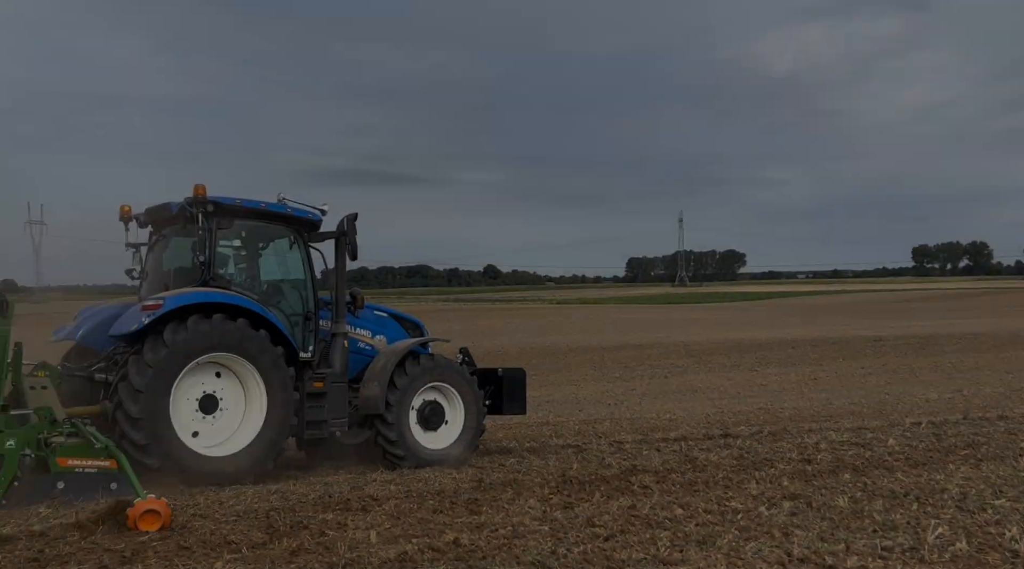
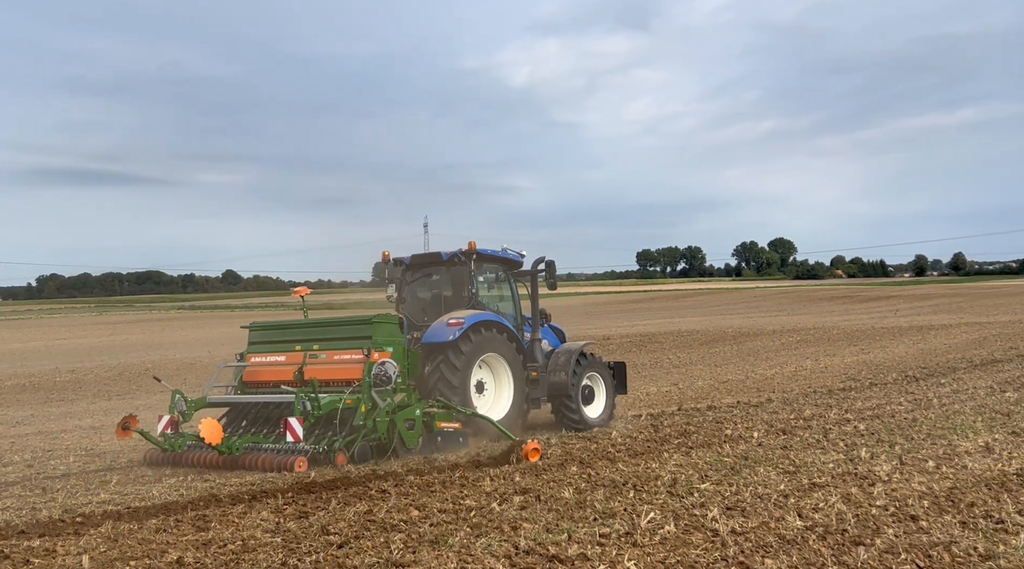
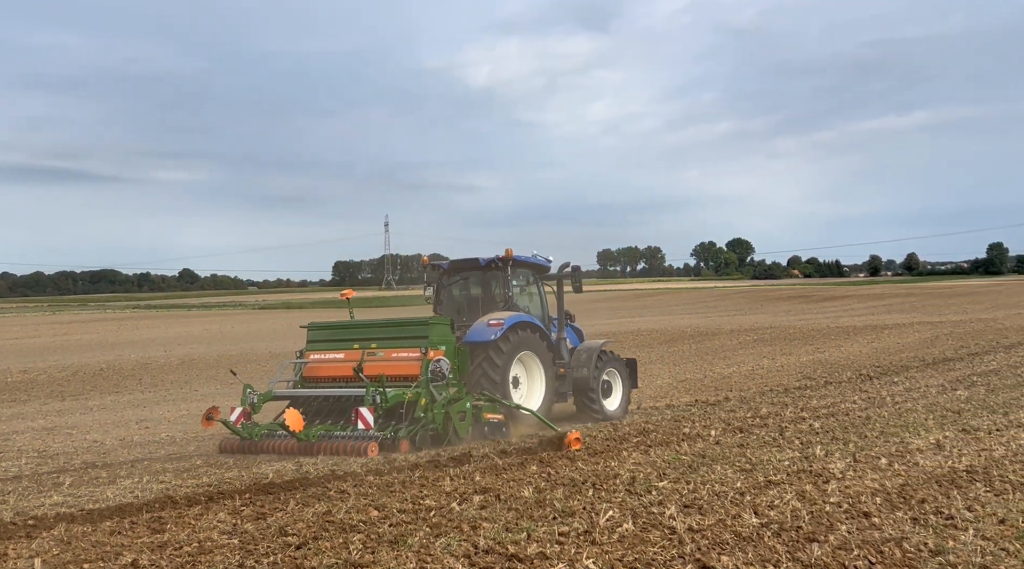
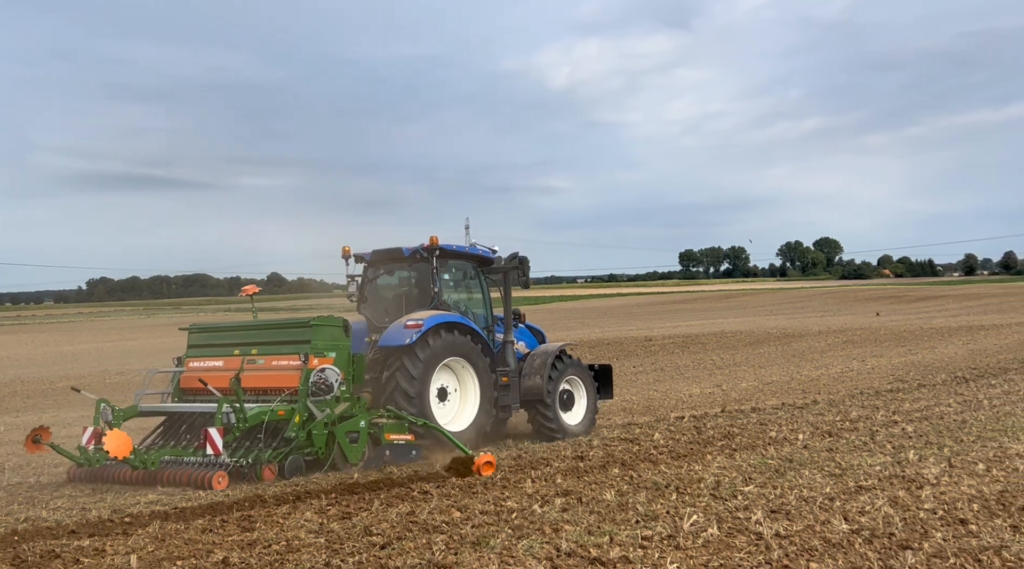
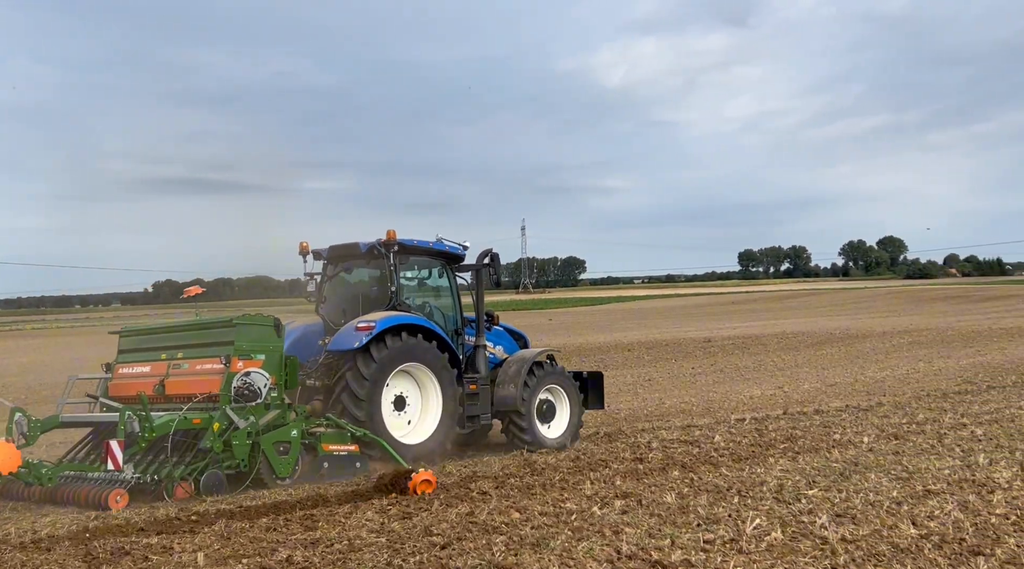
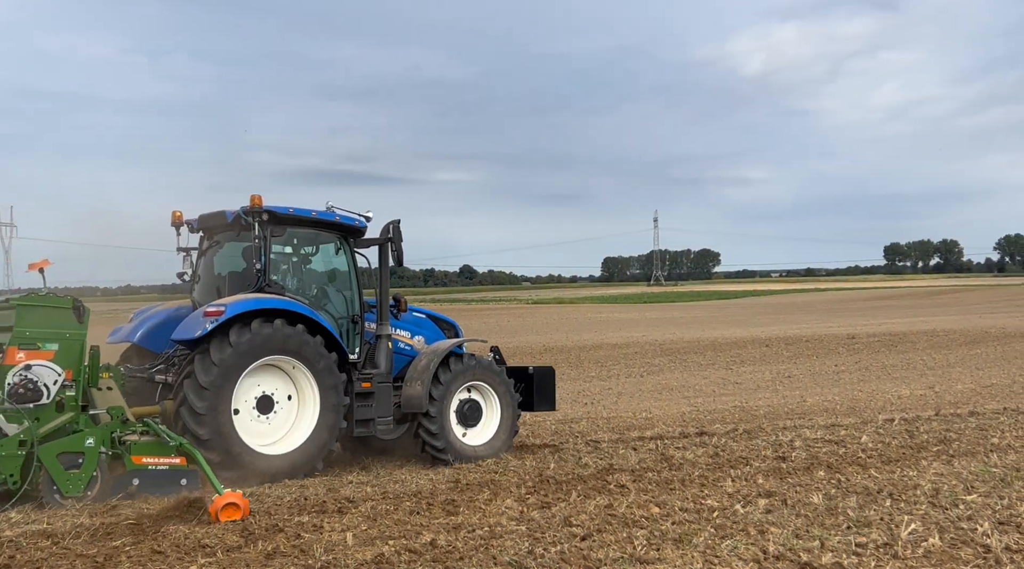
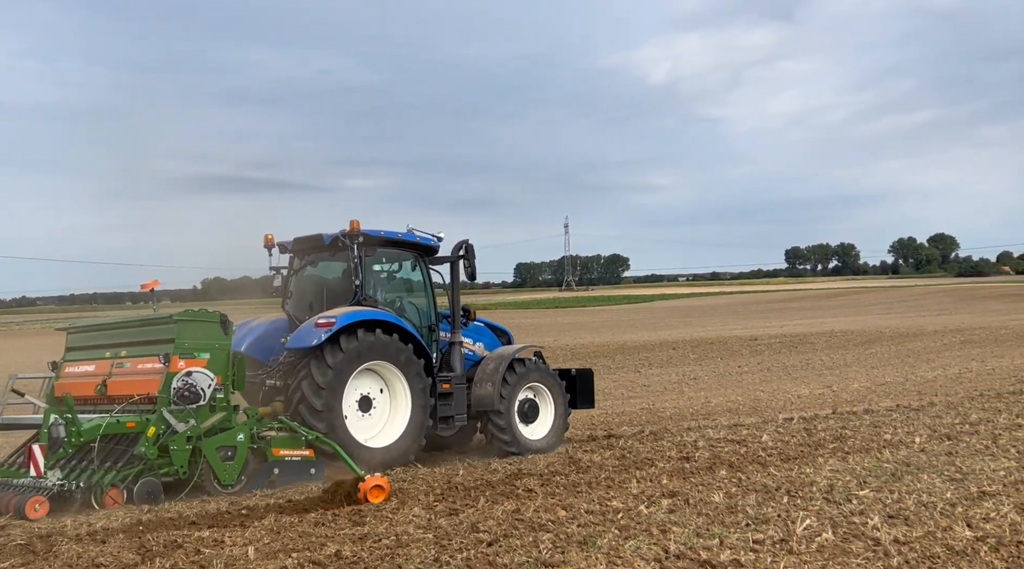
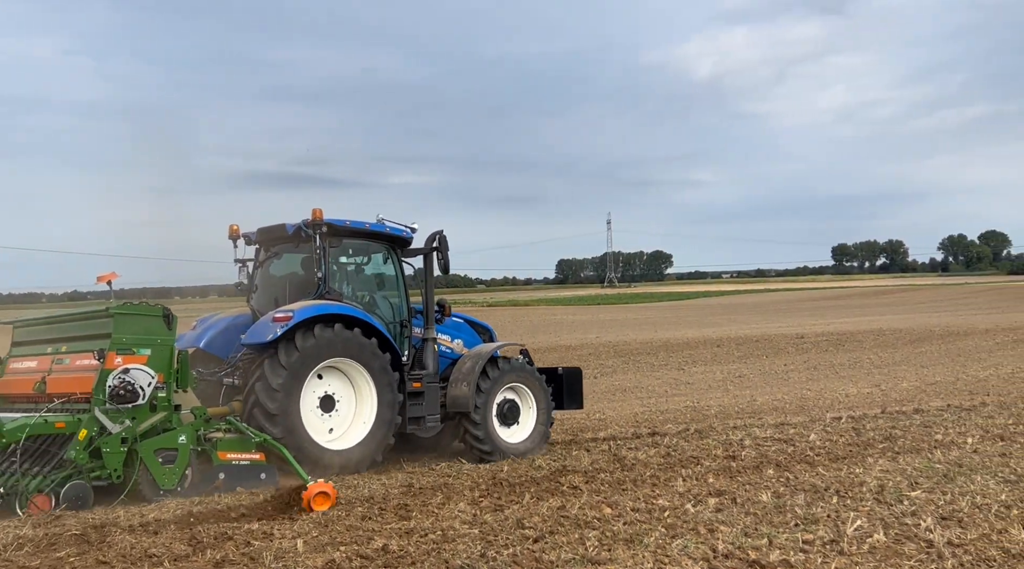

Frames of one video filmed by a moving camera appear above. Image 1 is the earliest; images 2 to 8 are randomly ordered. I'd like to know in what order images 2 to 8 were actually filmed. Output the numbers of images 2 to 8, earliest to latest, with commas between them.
6, 8, 7, 5, 4, 2, 3
